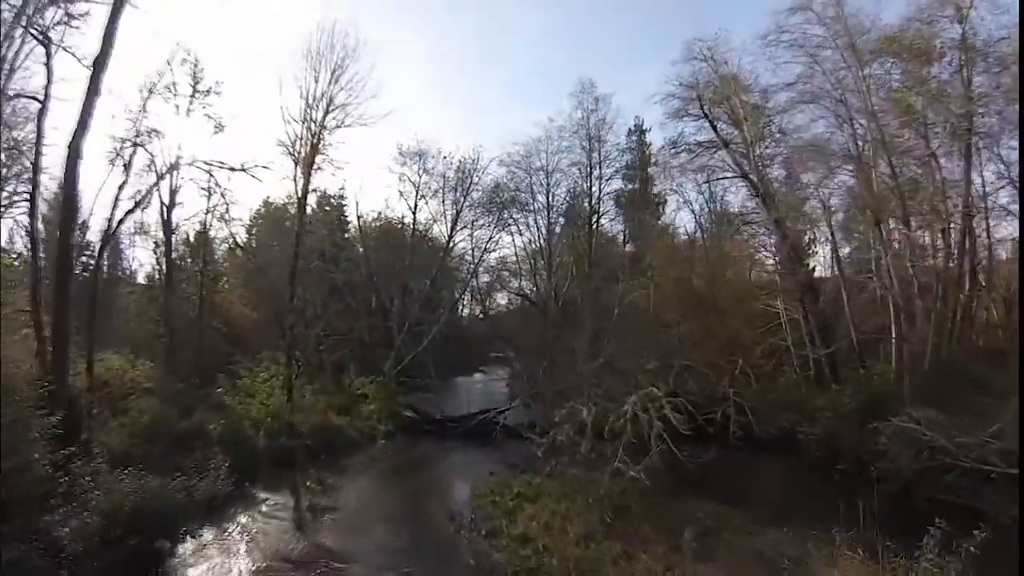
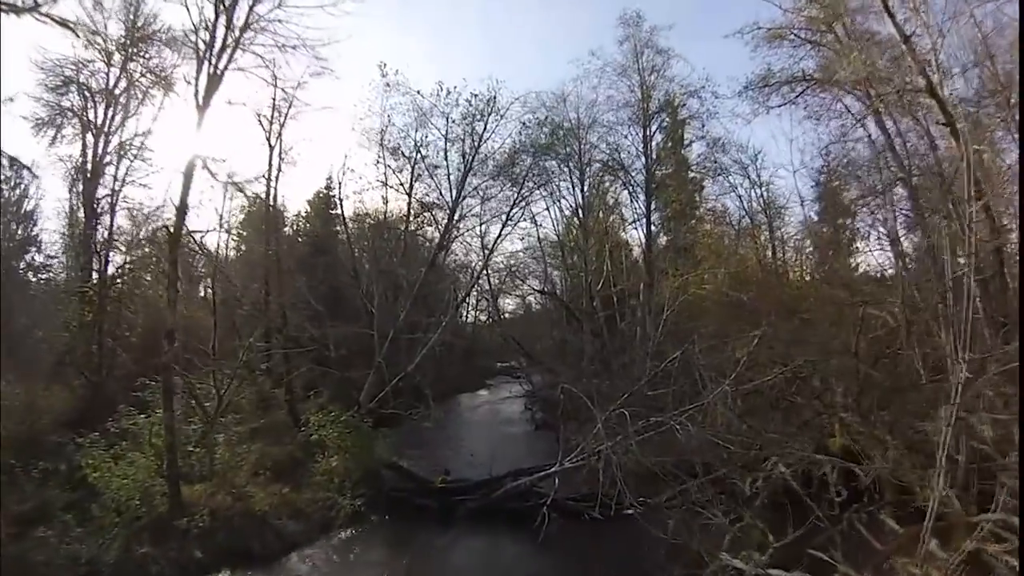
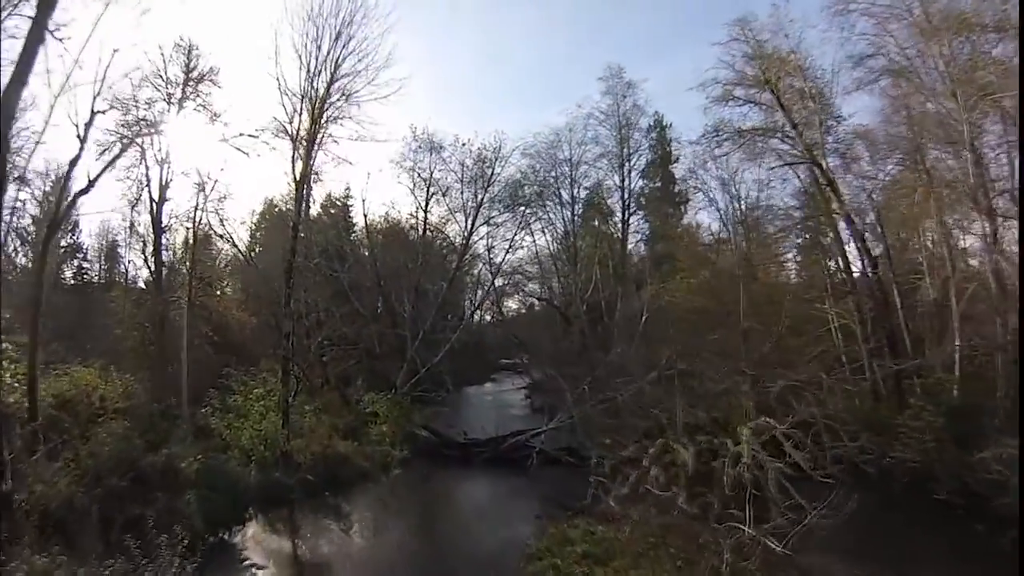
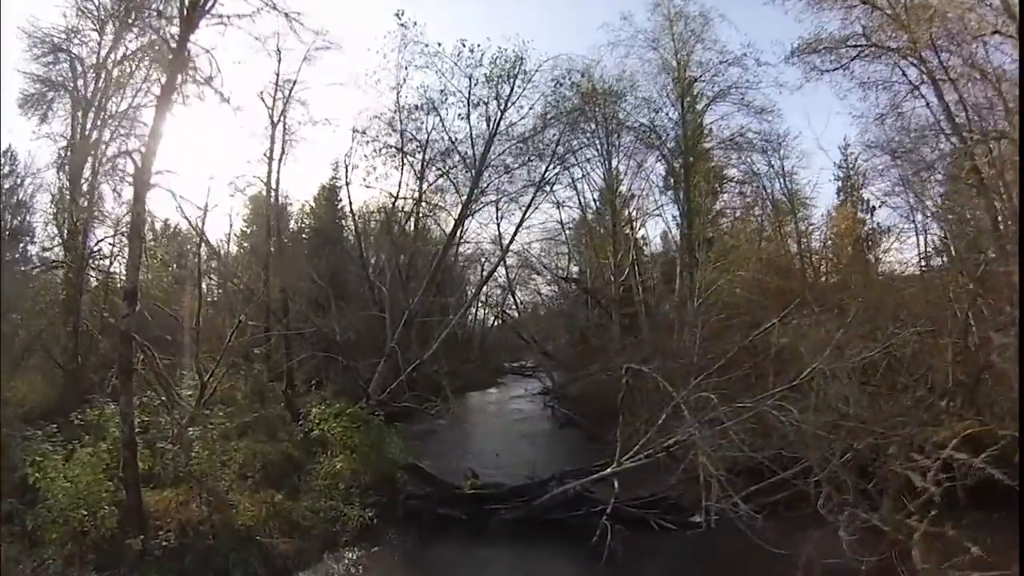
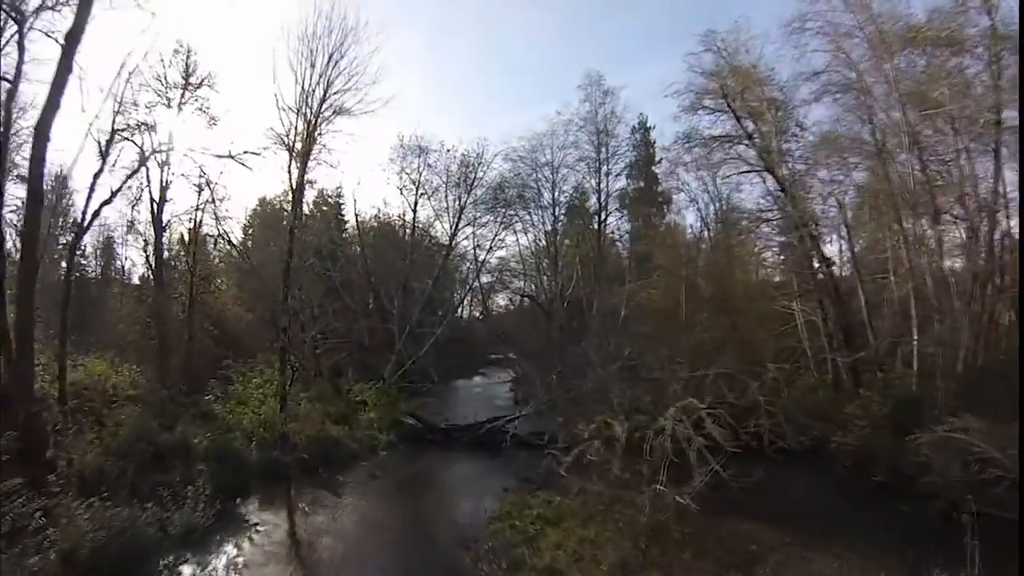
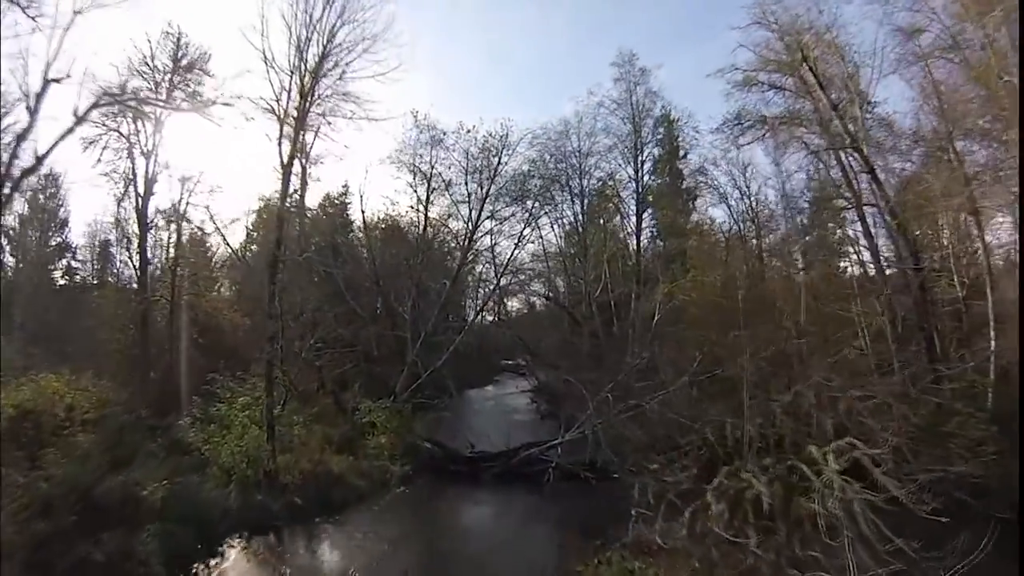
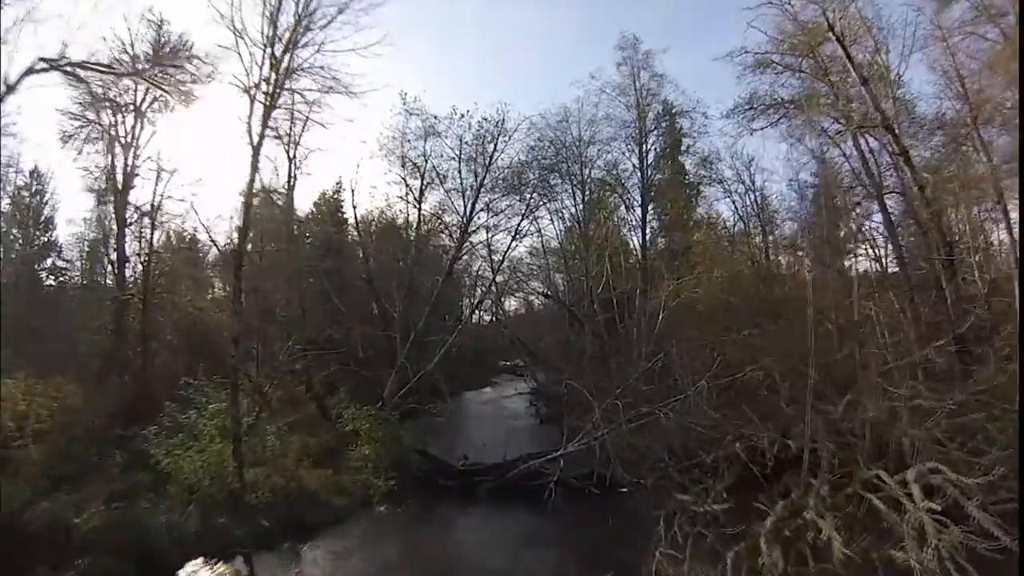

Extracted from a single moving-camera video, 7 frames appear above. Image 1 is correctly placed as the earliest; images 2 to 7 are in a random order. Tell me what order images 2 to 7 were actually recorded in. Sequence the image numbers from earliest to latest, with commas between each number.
5, 3, 6, 7, 2, 4
